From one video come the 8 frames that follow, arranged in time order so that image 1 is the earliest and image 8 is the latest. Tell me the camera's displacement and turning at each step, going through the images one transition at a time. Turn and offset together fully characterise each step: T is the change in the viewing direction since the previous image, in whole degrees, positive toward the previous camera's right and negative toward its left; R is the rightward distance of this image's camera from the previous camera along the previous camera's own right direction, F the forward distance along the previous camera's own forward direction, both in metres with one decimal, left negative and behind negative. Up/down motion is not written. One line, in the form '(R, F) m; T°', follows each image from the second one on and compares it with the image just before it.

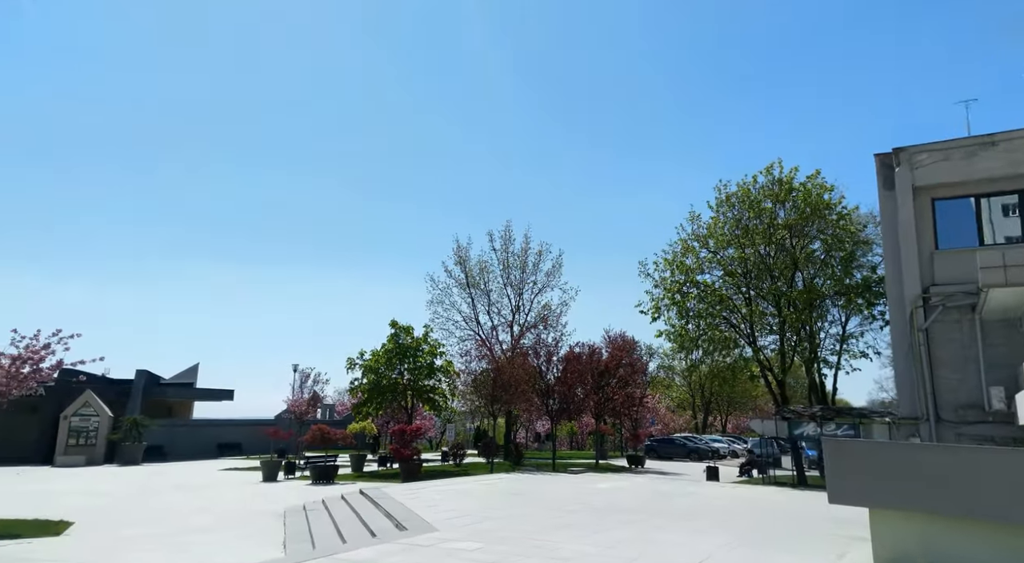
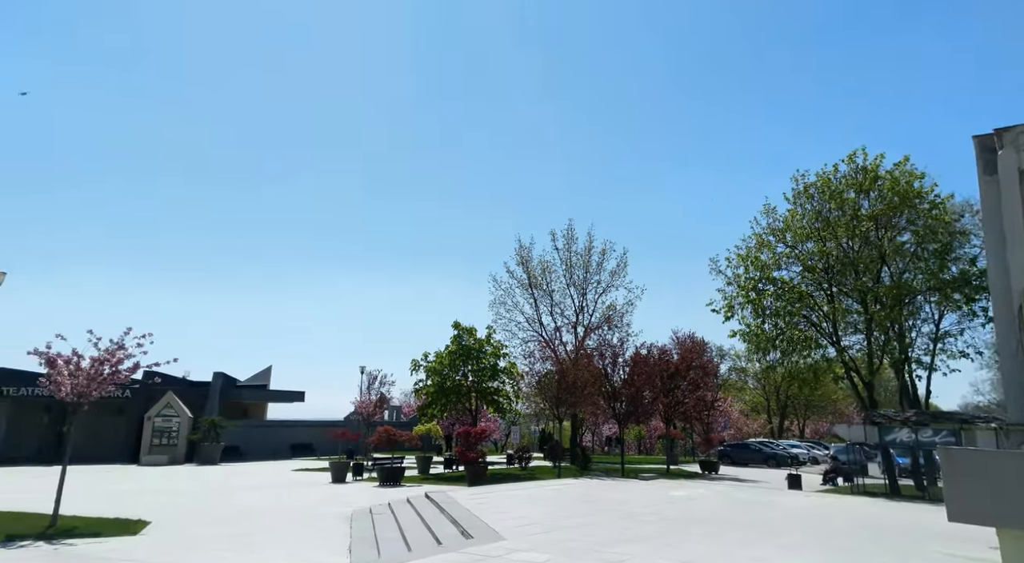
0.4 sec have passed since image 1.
(0.0, +0.2) m; -5°
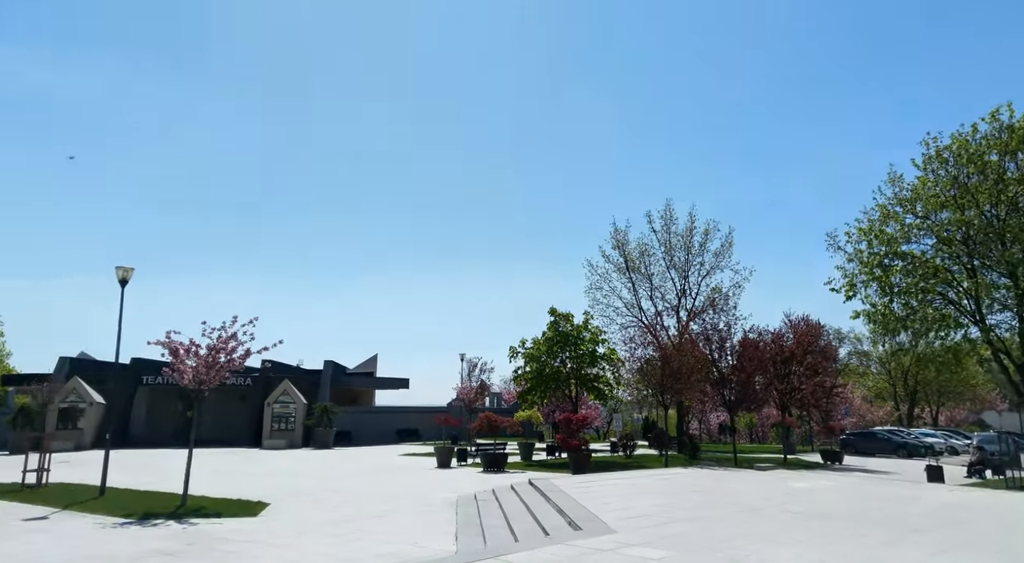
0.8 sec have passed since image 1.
(-0.1, +0.3) m; -7°
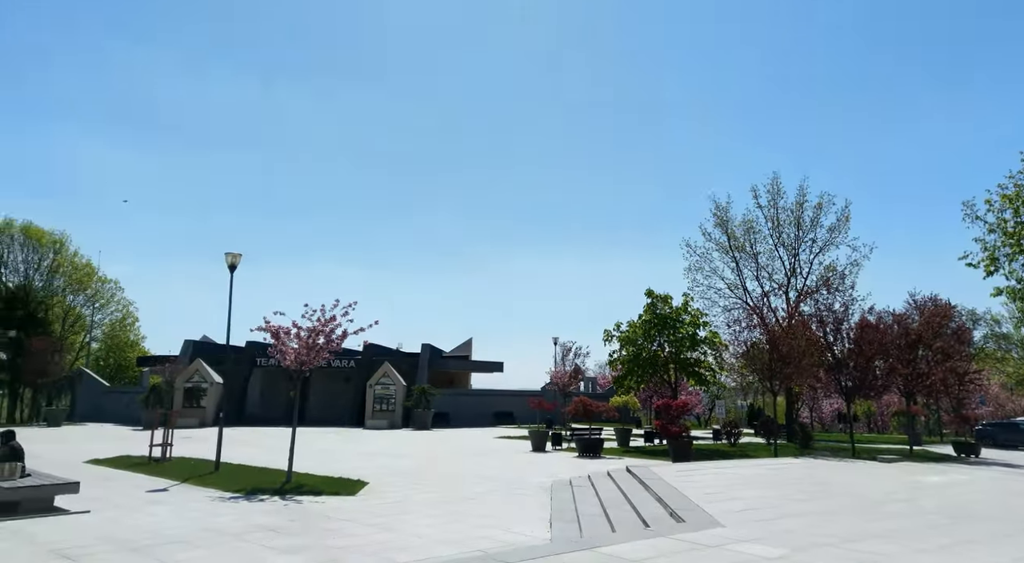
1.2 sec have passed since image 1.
(0.0, +0.4) m; -7°
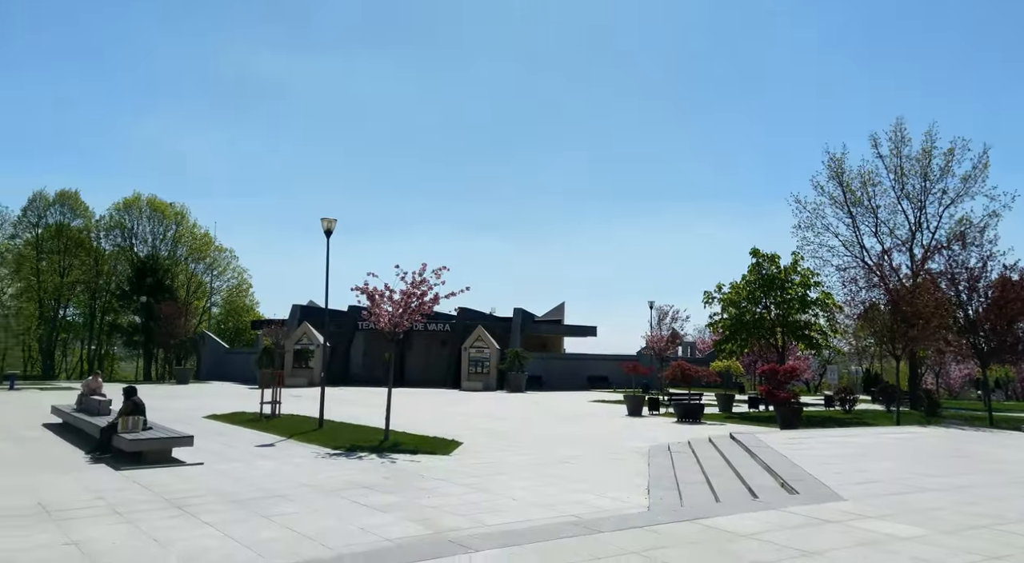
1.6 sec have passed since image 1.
(0.0, +0.5) m; -7°
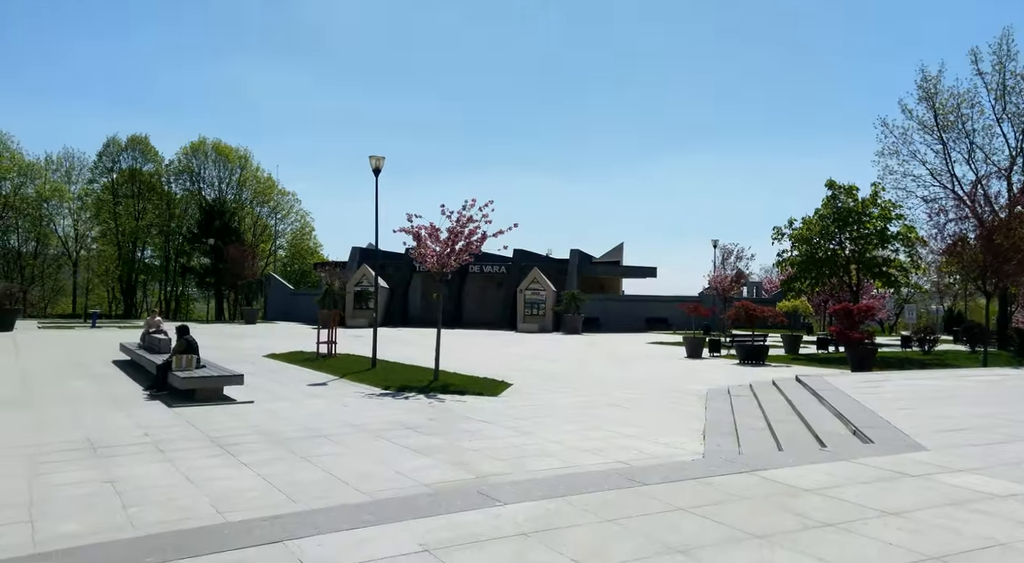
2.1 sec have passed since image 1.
(+0.2, +0.6) m; -5°
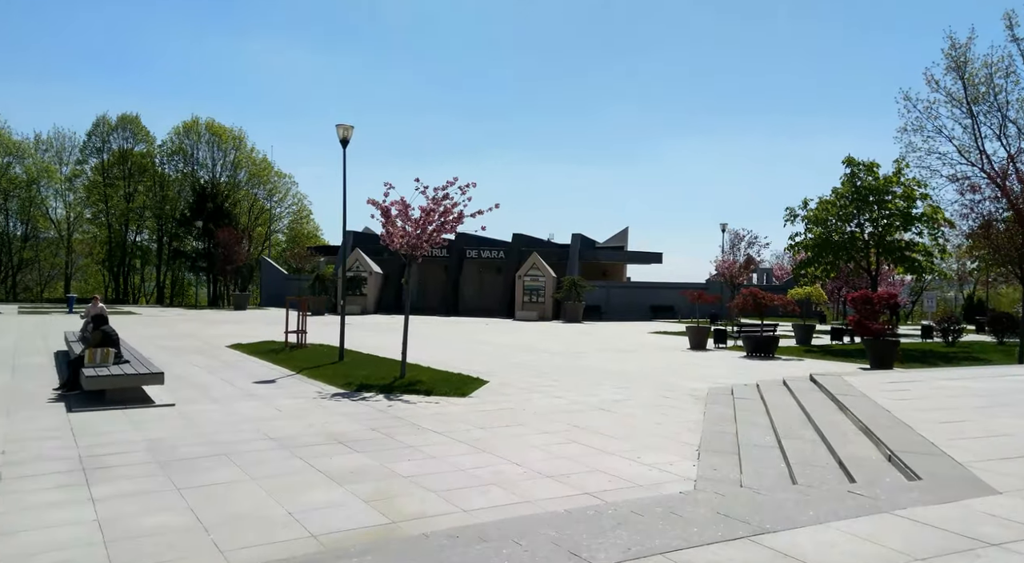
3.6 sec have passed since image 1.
(+0.6, +1.9) m; -1°
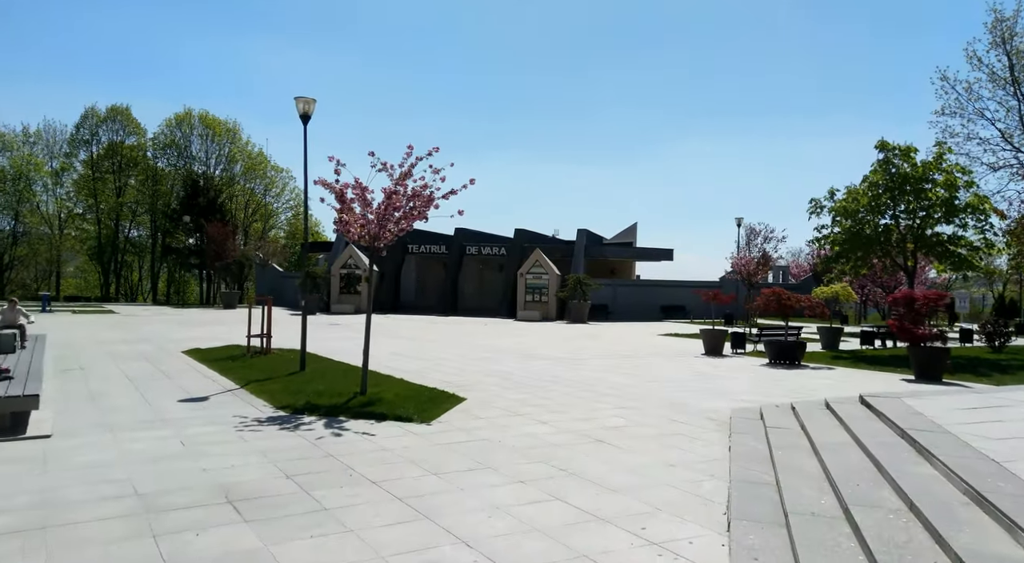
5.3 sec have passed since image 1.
(+0.4, +2.4) m; -1°
